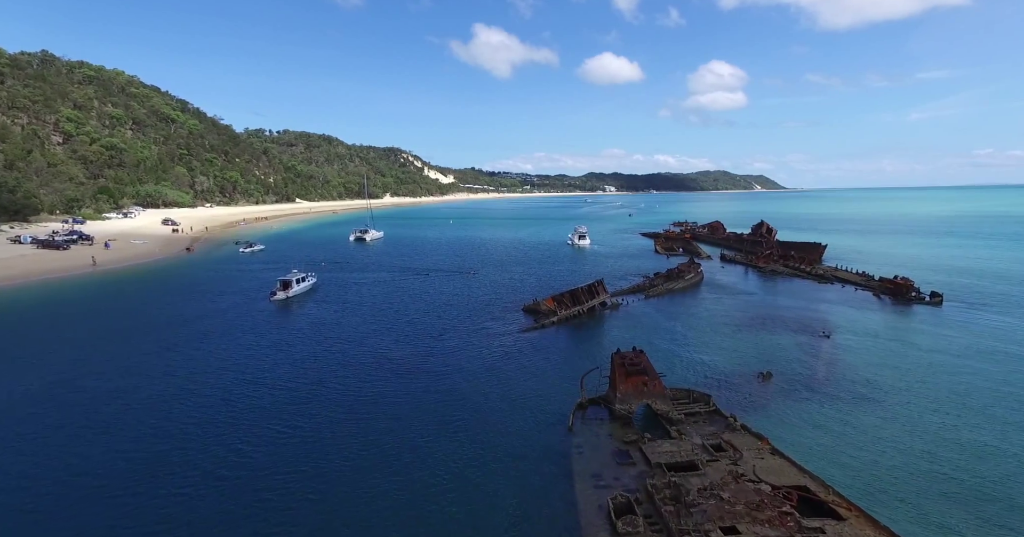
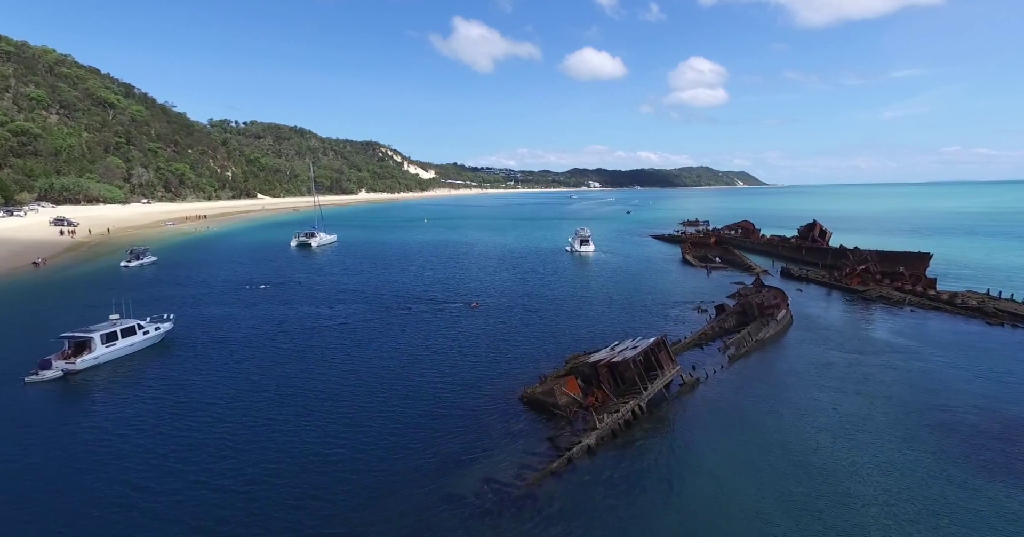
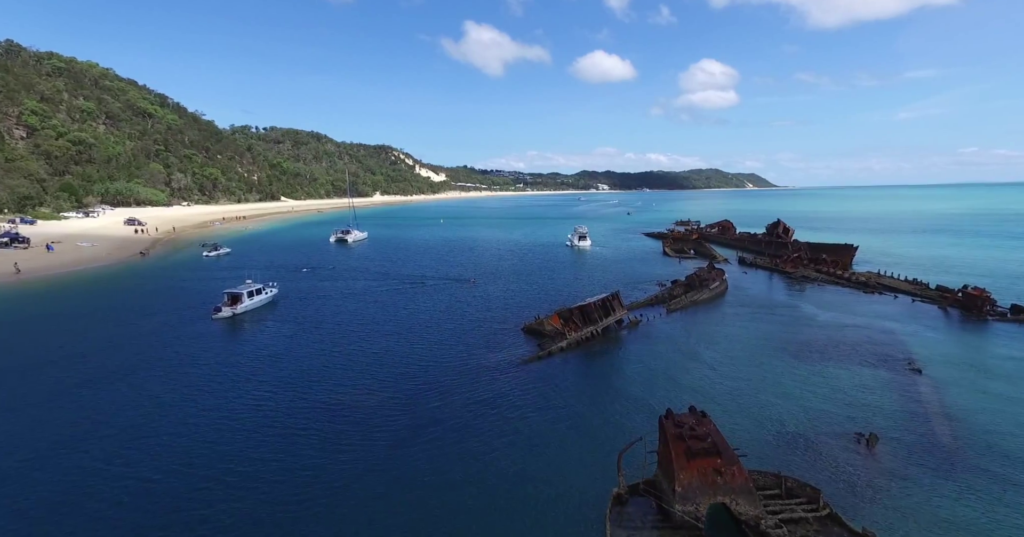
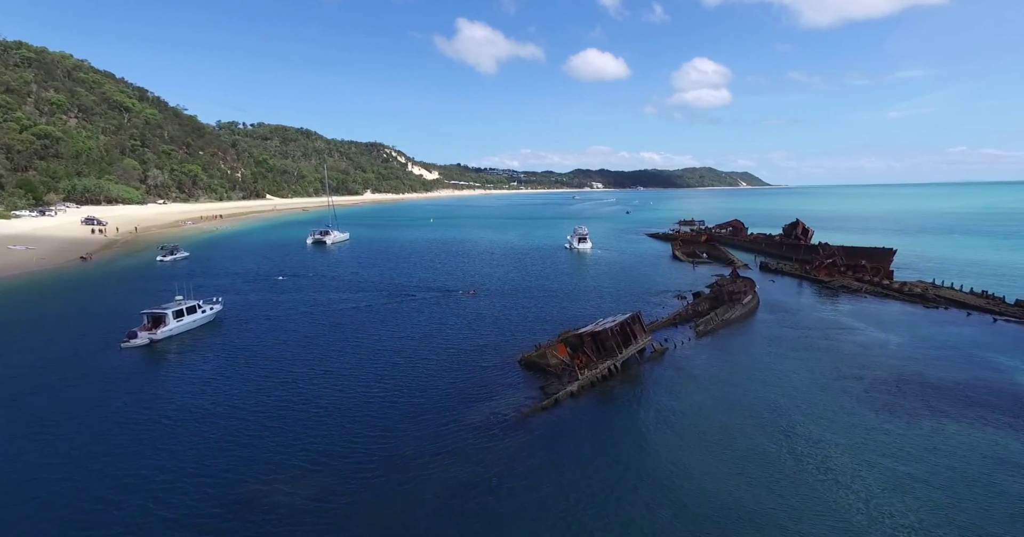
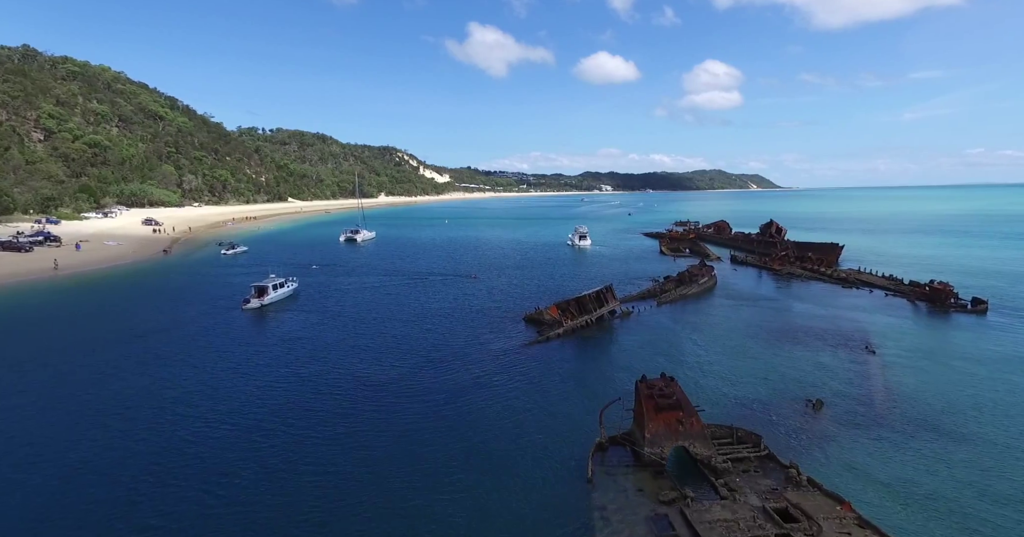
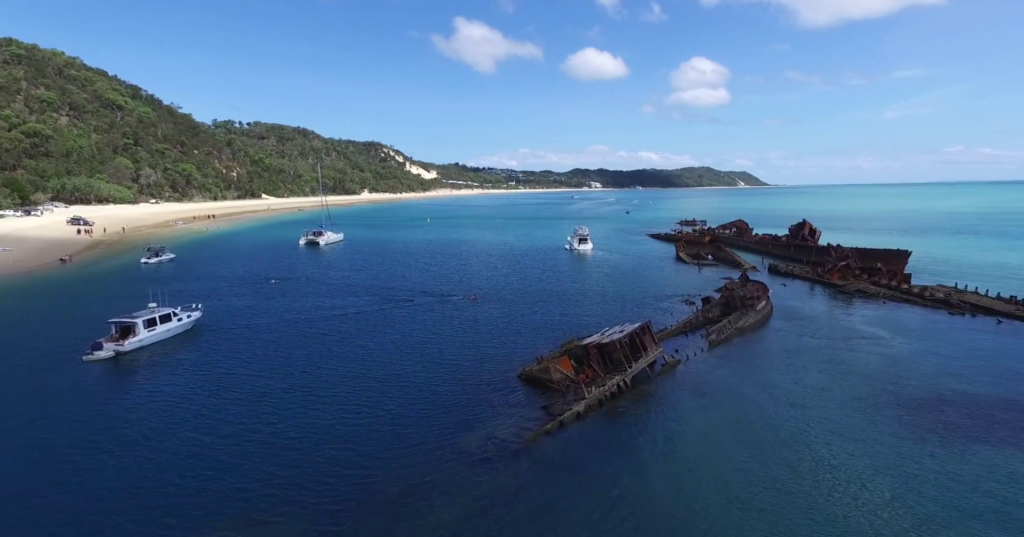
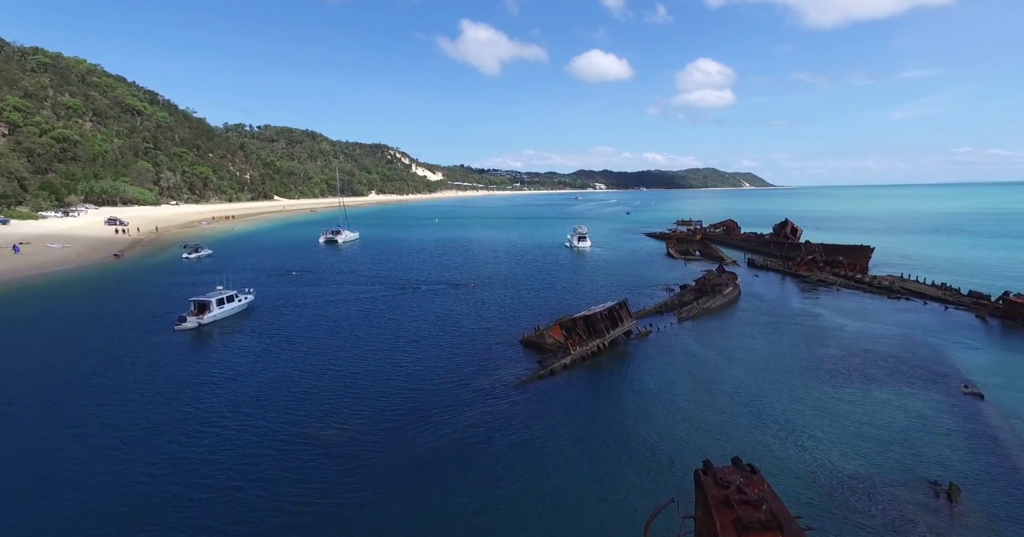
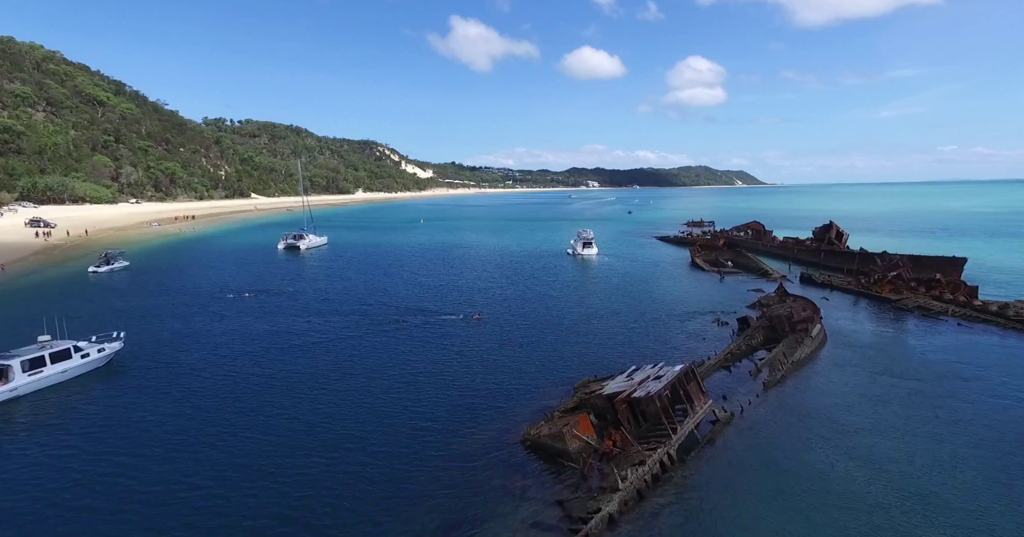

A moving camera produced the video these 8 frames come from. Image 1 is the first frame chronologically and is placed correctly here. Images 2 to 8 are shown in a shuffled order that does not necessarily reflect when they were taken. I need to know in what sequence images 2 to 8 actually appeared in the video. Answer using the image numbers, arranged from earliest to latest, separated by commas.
5, 3, 7, 4, 6, 2, 8
